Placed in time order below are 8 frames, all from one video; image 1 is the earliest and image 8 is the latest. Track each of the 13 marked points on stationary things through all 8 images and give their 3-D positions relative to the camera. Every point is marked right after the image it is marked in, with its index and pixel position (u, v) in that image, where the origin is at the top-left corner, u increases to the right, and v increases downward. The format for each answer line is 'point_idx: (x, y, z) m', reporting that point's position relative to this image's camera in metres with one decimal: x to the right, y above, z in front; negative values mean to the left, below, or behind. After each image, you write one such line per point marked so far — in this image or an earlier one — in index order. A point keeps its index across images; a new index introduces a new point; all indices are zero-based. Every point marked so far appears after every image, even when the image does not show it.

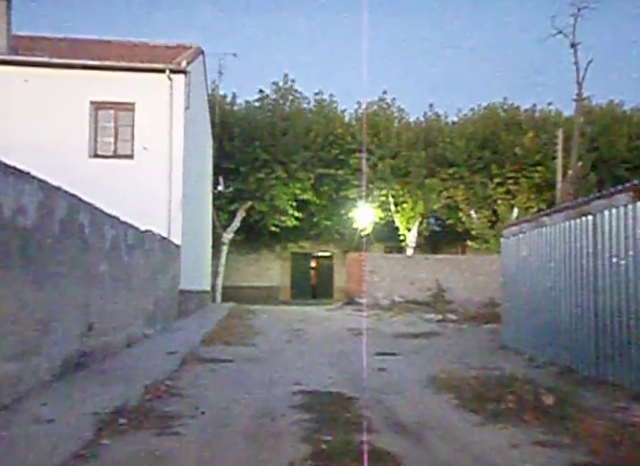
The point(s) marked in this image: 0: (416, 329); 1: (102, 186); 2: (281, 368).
0: (+2.0, -2.0, +13.6) m
1: (-4.6, +1.0, +13.8) m
2: (-0.5, -1.6, +7.8) m
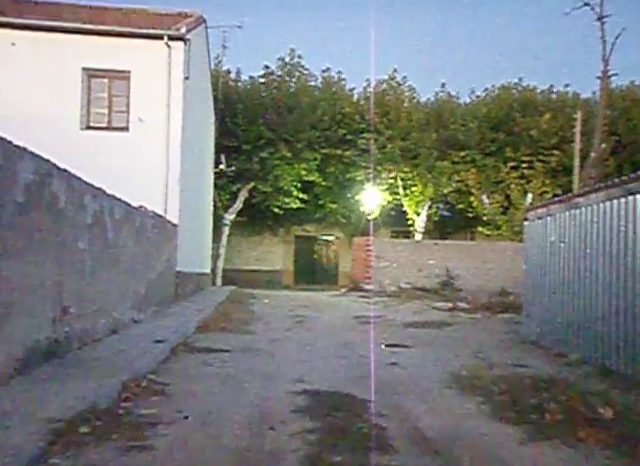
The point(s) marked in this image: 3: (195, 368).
0: (+2.1, -1.7, +12.8) m
1: (-4.5, +1.4, +12.9) m
2: (-0.4, -1.4, +7.0) m
3: (-1.2, -1.3, +6.2) m
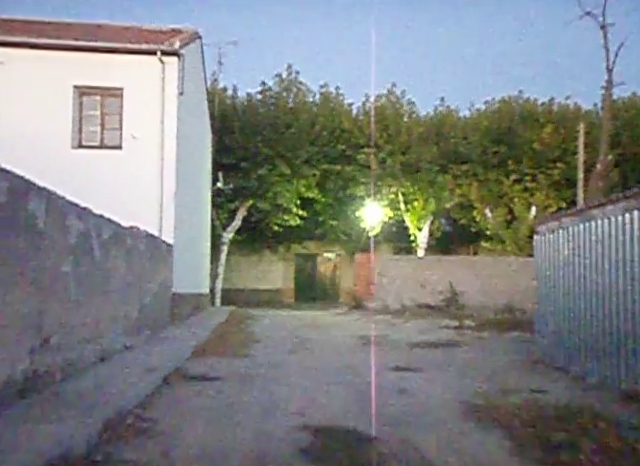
0: (+2.1, -2.0, +12.3) m
1: (-4.5, +1.0, +12.5) m
2: (-0.4, -1.5, +6.5) m
3: (-1.2, -1.5, +5.7) m
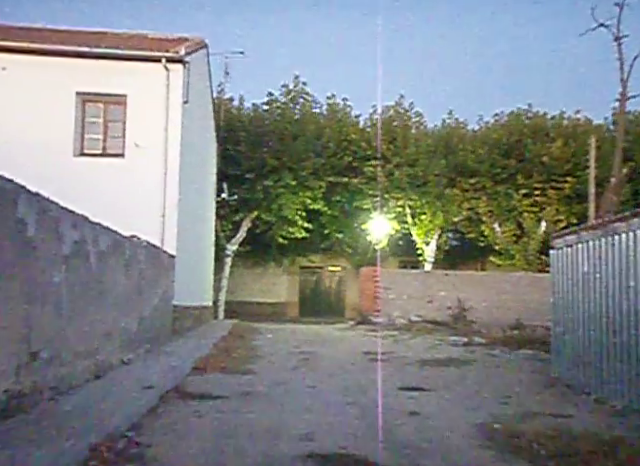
0: (+2.2, -2.2, +11.9) m
1: (-4.4, +0.8, +12.2) m
2: (-0.3, -1.7, +6.1) m
3: (-1.1, -1.5, +5.3) m
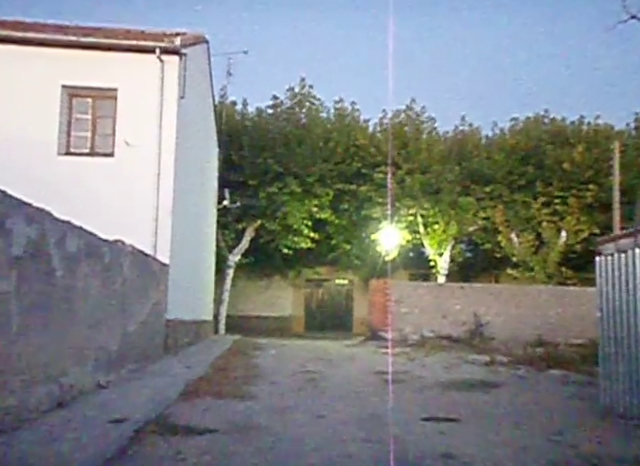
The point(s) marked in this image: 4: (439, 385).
0: (+2.3, -2.4, +10.7) m
1: (-4.2, +0.7, +11.1) m
2: (-0.2, -1.6, +5.0) m
3: (-1.0, -1.5, +4.2) m
4: (+1.8, -2.2, +9.6) m
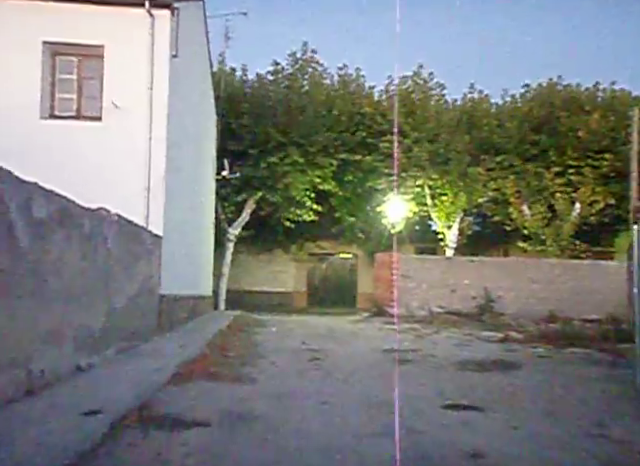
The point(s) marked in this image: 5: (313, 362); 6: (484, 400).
0: (+2.4, -1.9, +10.0) m
1: (-4.2, +1.2, +10.3) m
2: (-0.2, -1.4, +4.2) m
3: (-1.0, -1.3, +3.5) m
4: (+1.8, -1.8, +8.9) m
5: (-0.1, -1.8, +9.1) m
6: (+1.6, -1.6, +6.6) m
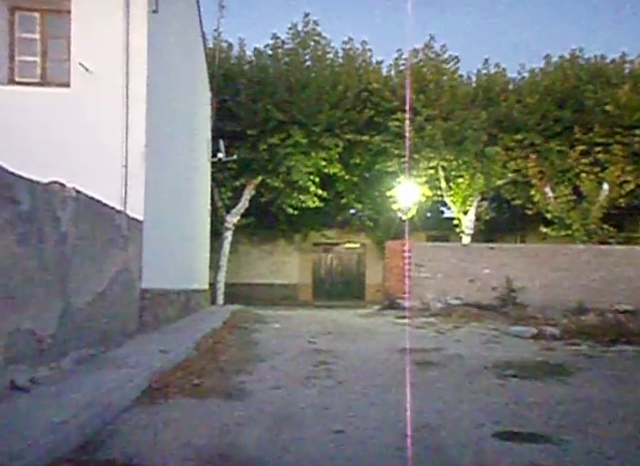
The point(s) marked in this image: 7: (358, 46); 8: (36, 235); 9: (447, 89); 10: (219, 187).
0: (+2.5, -1.6, +8.5) m
1: (-4.1, +1.4, +8.9) m
2: (-0.1, -1.2, +2.8) m
3: (-0.9, -1.1, +2.0) m
4: (+1.9, -1.6, +7.4) m
5: (0.0, -1.6, +7.6) m
6: (+1.7, -1.4, +5.1) m
7: (+1.1, +5.4, +18.8) m
8: (-2.3, 0.0, +5.2) m
9: (+3.5, +4.0, +18.2) m
10: (-2.9, +1.3, +18.8) m
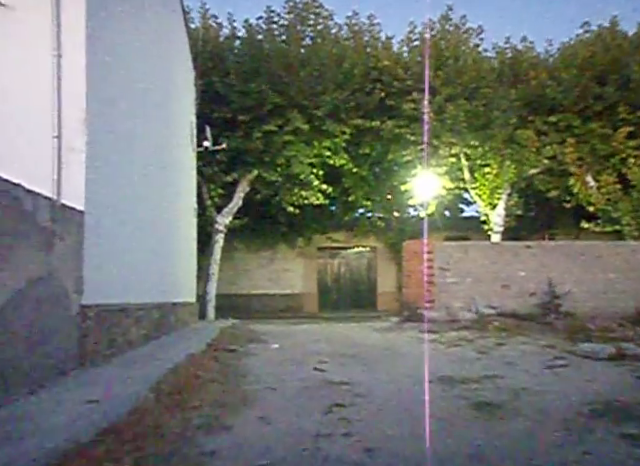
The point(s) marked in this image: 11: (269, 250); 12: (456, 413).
0: (+2.6, -1.4, +6.0) m
1: (-4.0, +1.4, +6.4) m
2: (-0.1, -1.0, +0.3) m
3: (-0.9, -1.0, -0.5) m
4: (+2.0, -1.4, +4.9) m
5: (+0.1, -1.4, +5.1) m
6: (+1.8, -1.2, +2.6) m
7: (+1.1, +5.4, +16.4) m
8: (-2.2, +0.1, +2.8) m
9: (+3.6, +4.0, +15.7) m
10: (-2.8, +1.2, +16.4) m
11: (-1.5, -0.4, +18.2) m
12: (+1.1, -1.5, +5.4) m
